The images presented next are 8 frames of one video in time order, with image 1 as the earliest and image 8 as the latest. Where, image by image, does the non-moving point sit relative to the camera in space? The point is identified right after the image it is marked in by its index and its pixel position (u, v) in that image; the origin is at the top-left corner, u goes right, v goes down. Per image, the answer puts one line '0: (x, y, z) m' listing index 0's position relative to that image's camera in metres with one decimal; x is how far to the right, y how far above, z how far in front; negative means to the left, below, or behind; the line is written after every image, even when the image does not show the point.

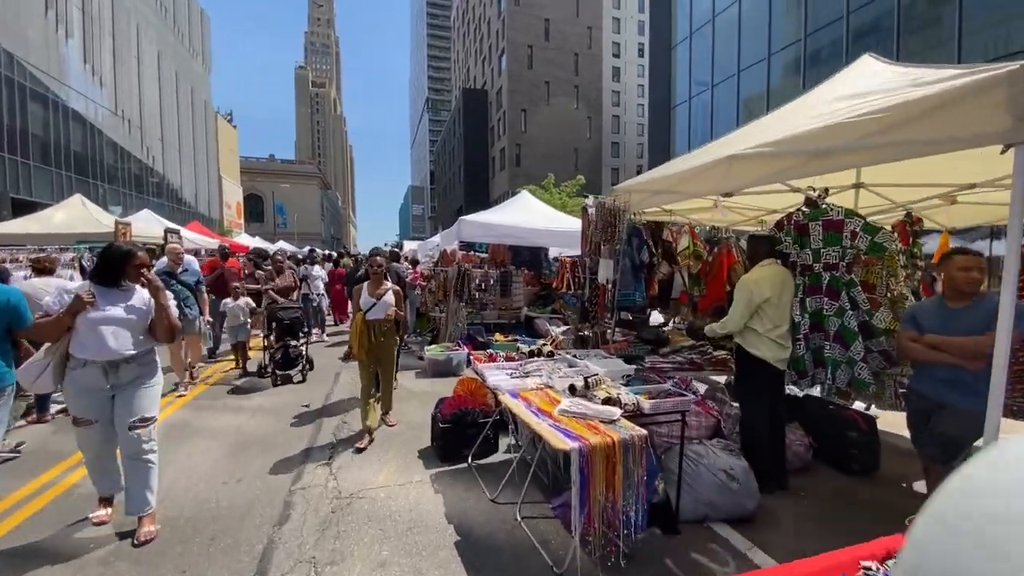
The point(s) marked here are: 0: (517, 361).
0: (+0.1, -0.8, +4.2) m
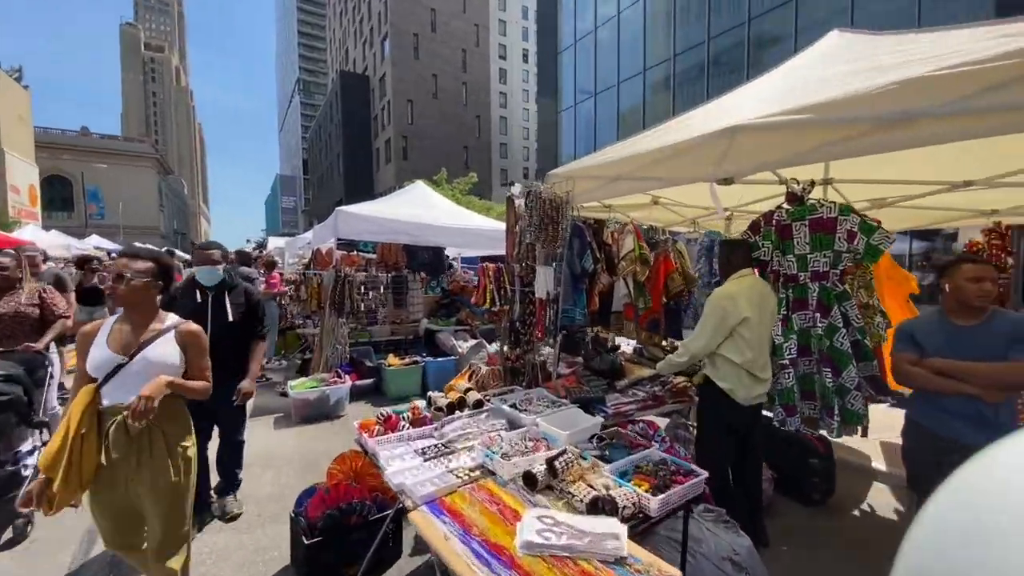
0: (-0.6, -0.9, +2.8) m
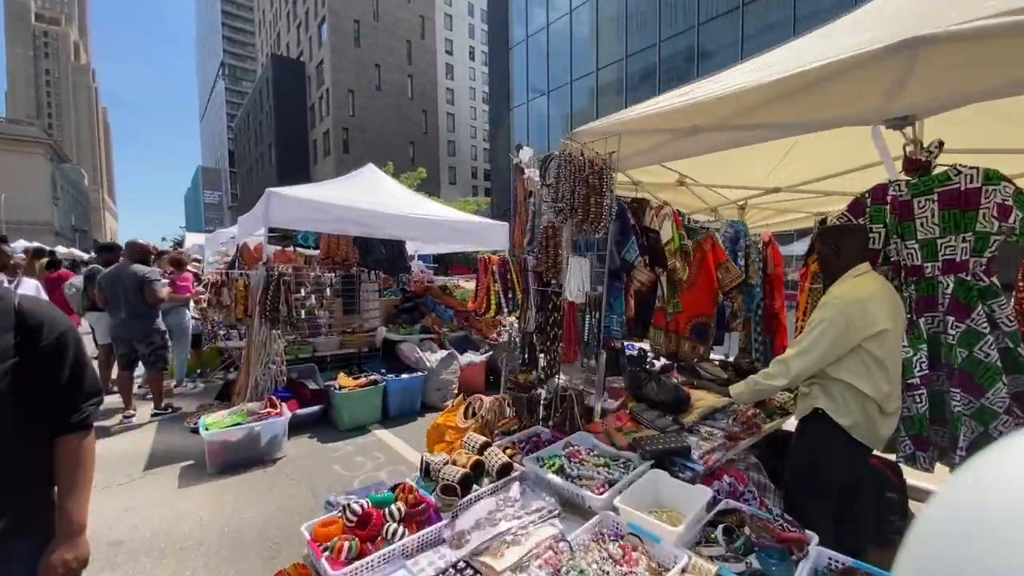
0: (-0.3, -0.9, +1.7) m
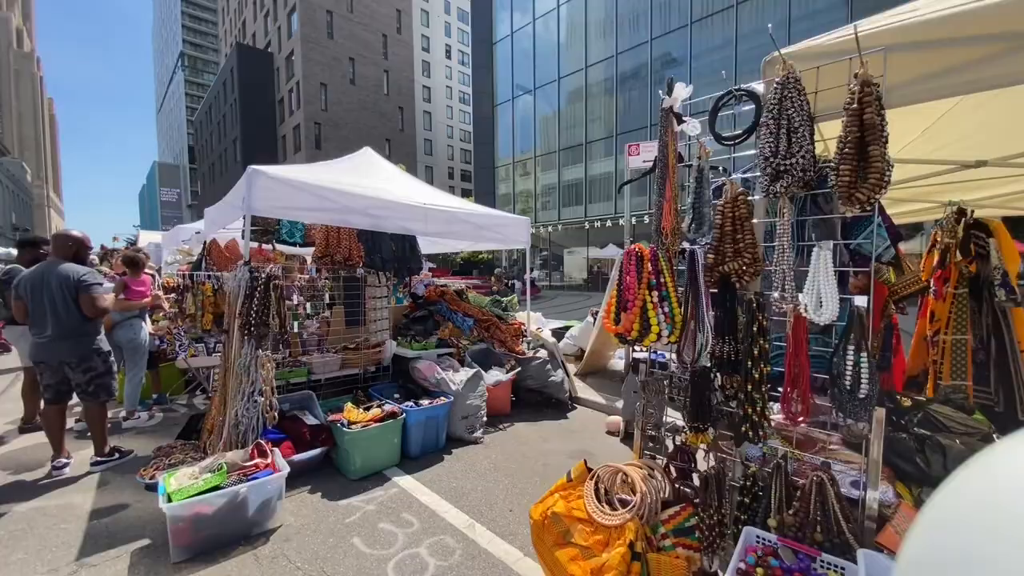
0: (+0.5, -1.0, +0.6) m
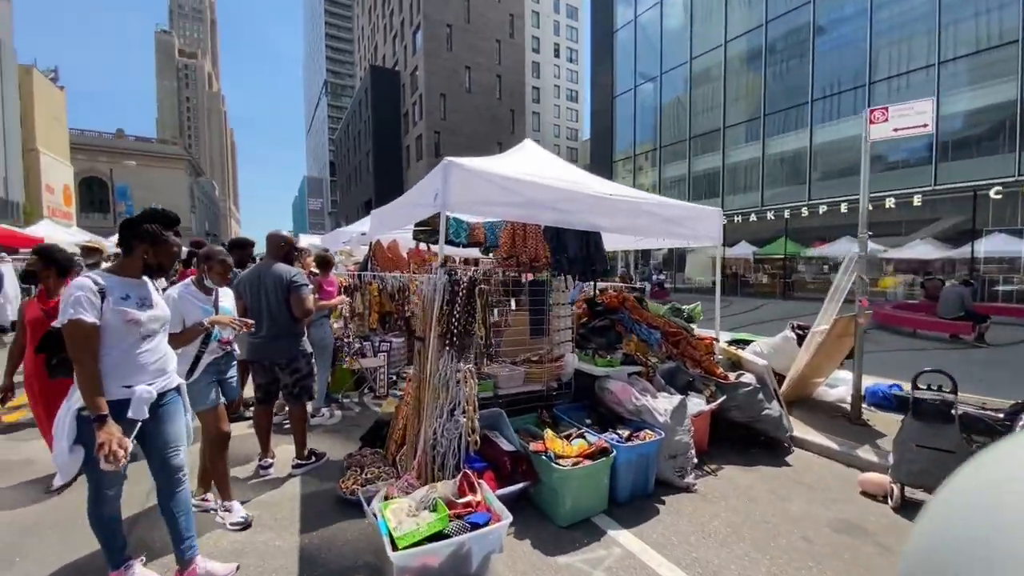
0: (+1.6, -1.1, -0.4) m
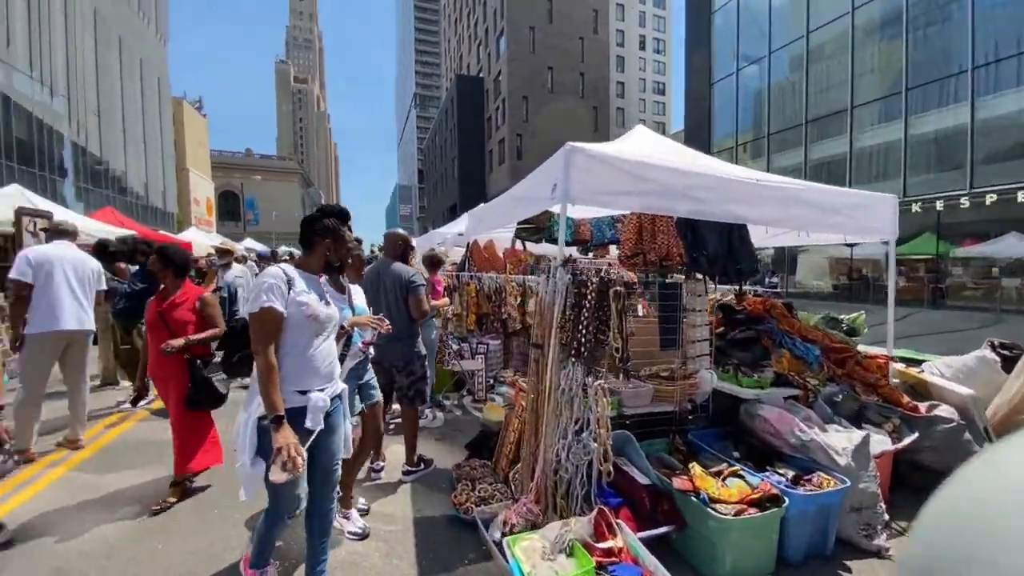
0: (+1.8, -1.1, -1.2) m
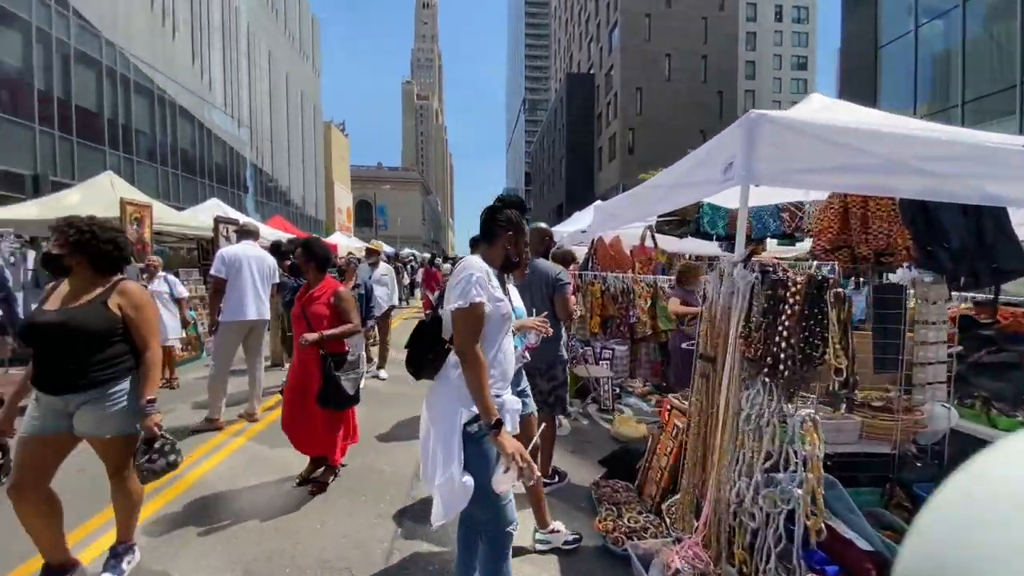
0: (+1.7, -1.1, -2.0) m
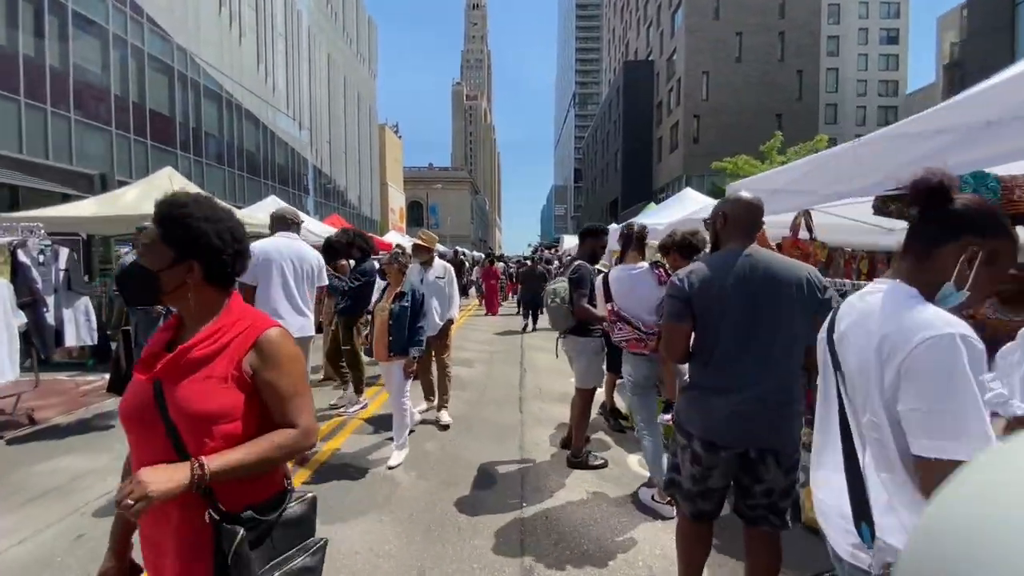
0: (+2.0, -1.2, -3.6) m
